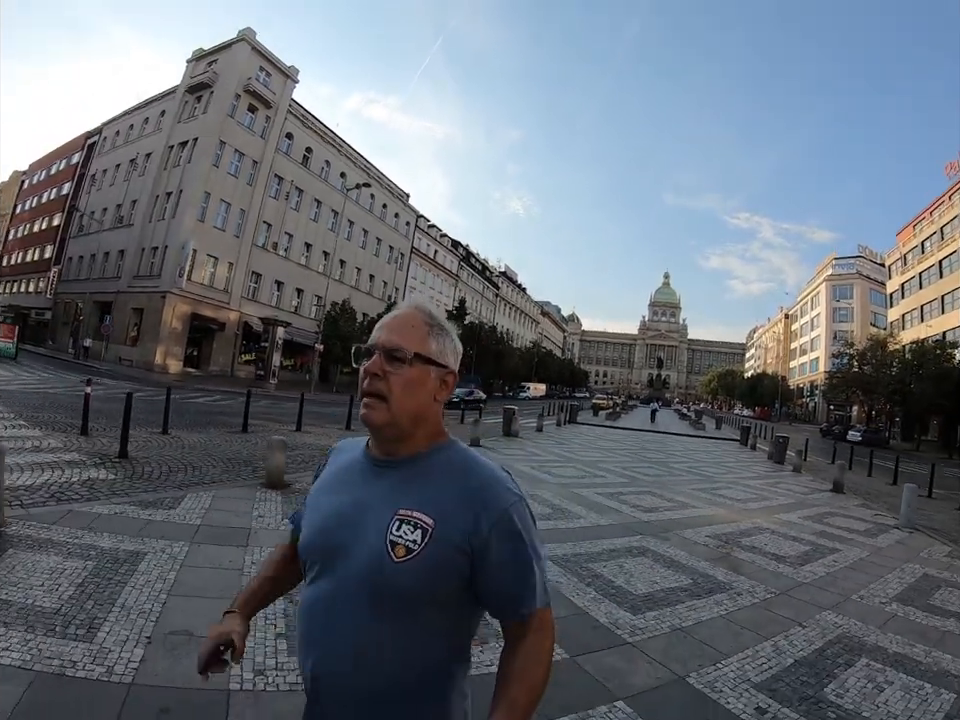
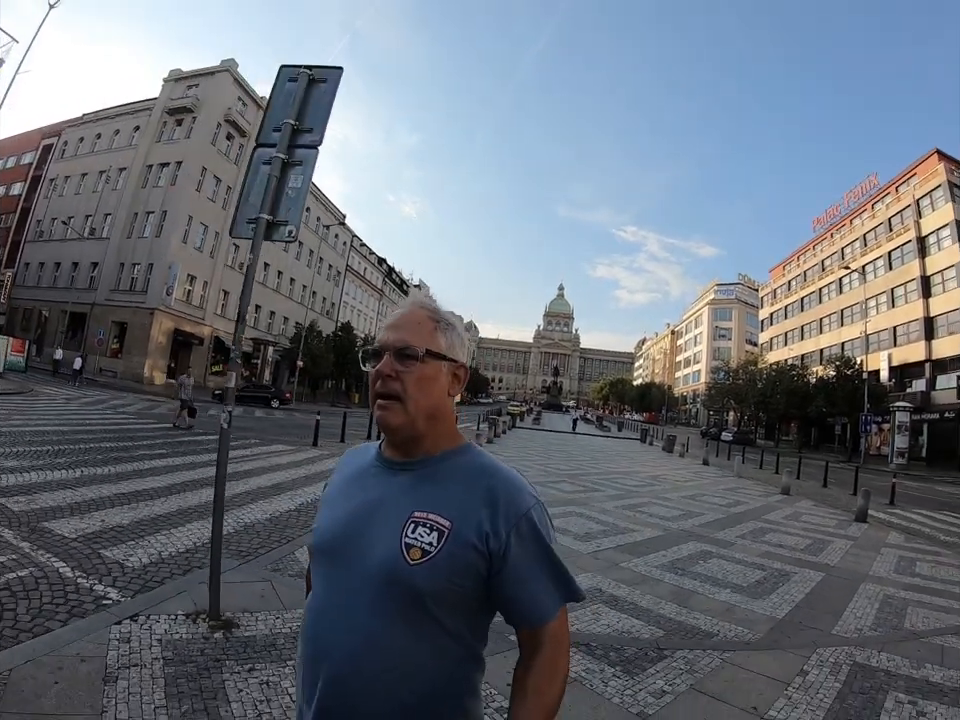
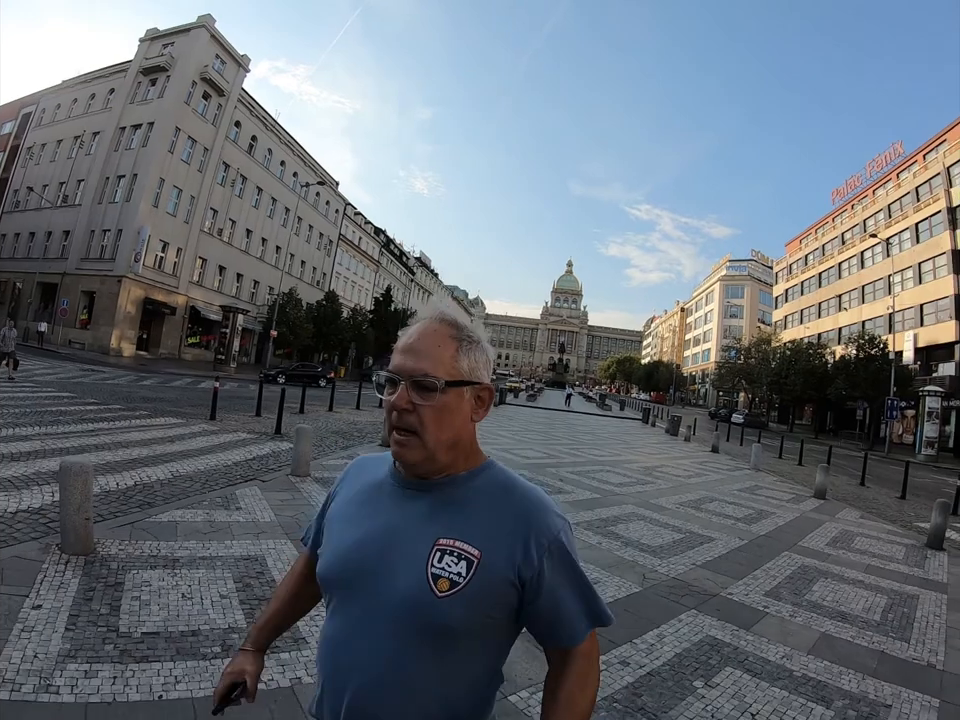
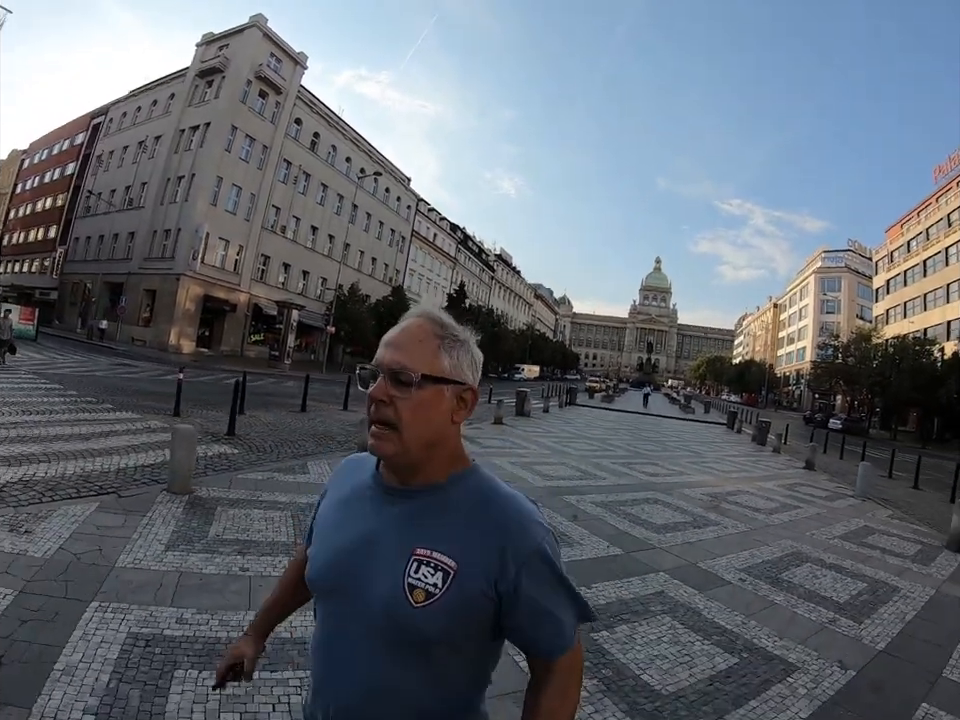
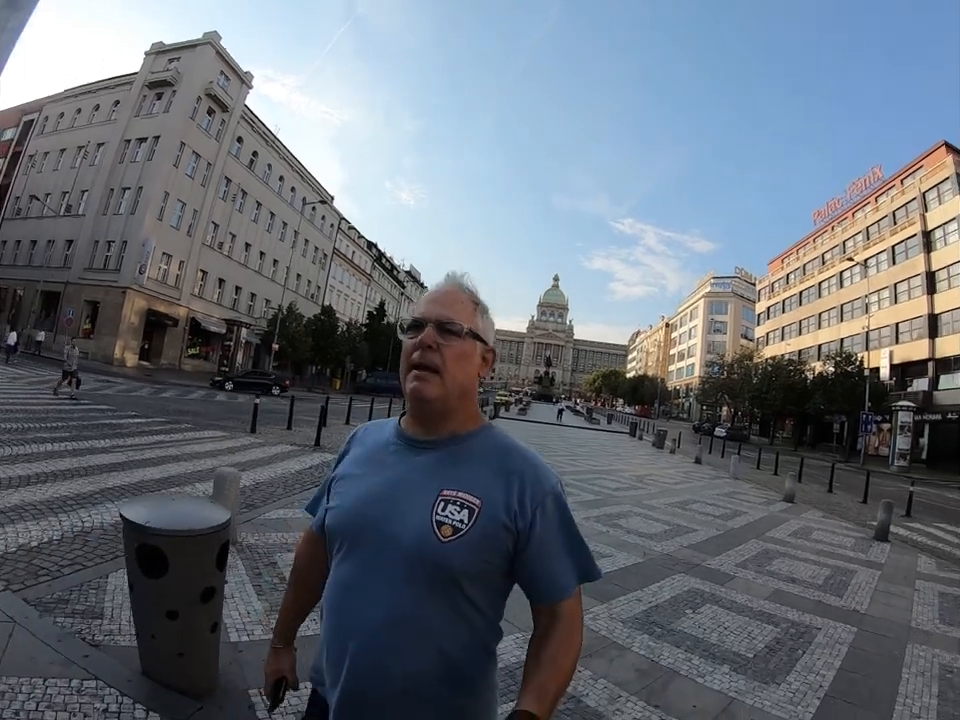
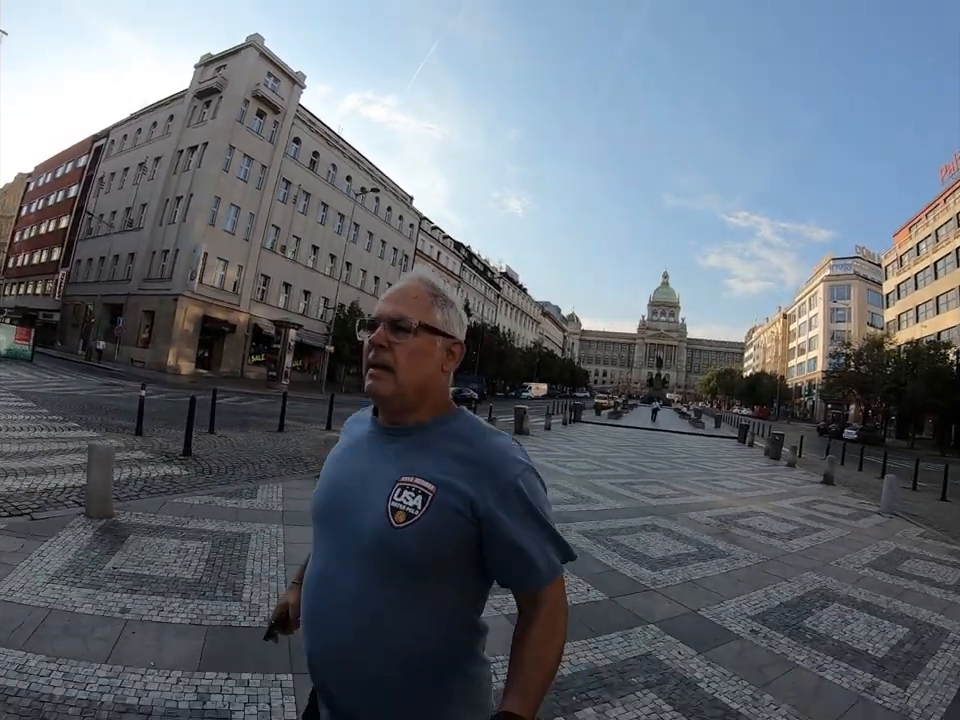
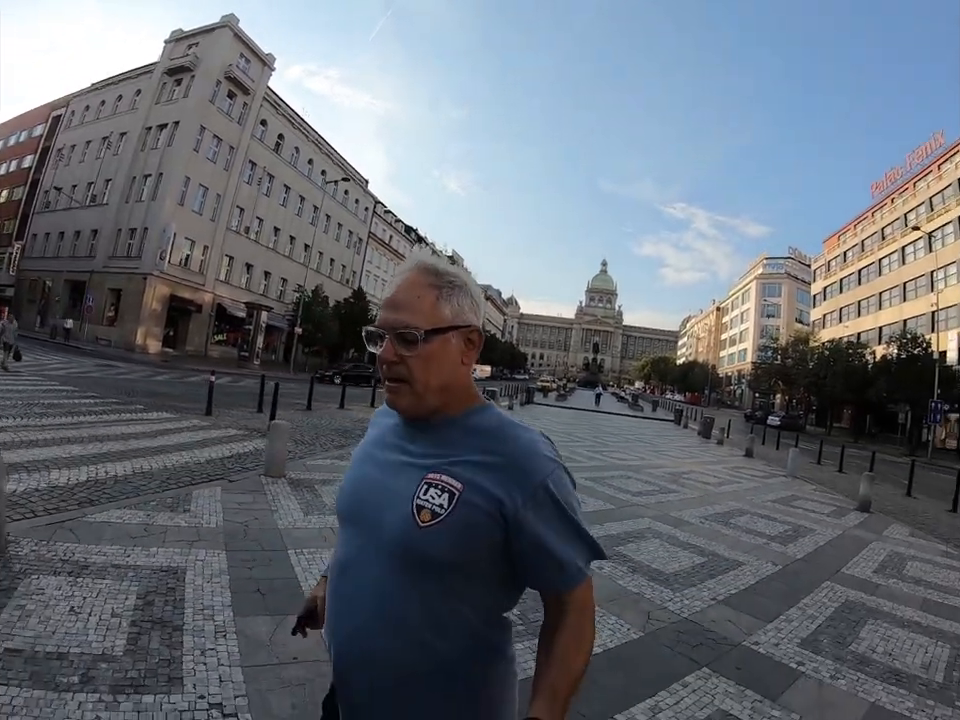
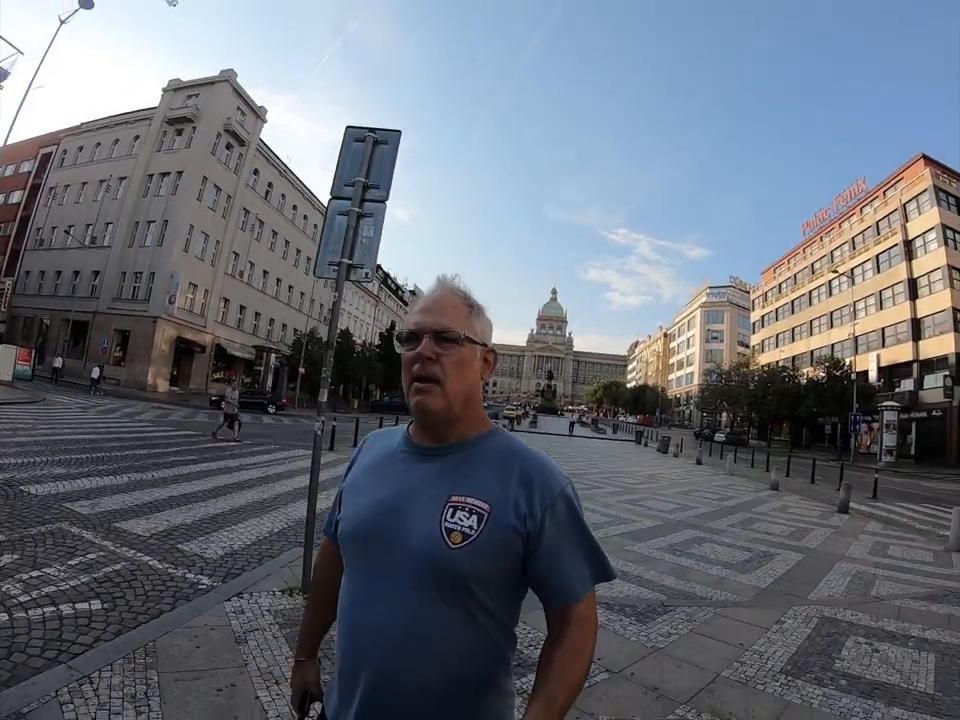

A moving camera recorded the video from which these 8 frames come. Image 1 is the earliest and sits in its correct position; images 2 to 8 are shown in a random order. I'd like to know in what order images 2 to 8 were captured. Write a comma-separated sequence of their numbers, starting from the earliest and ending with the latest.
6, 4, 7, 3, 5, 2, 8
